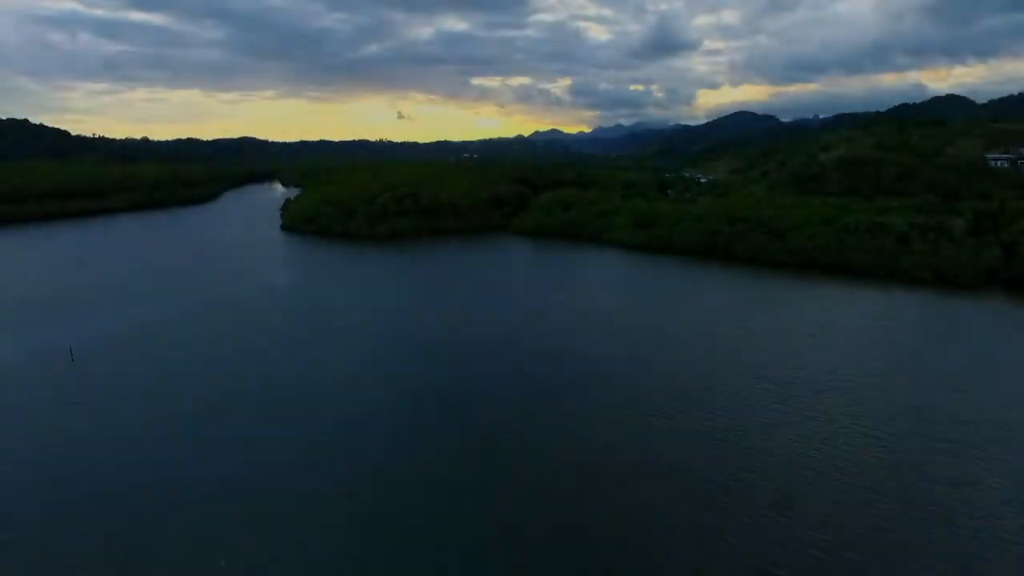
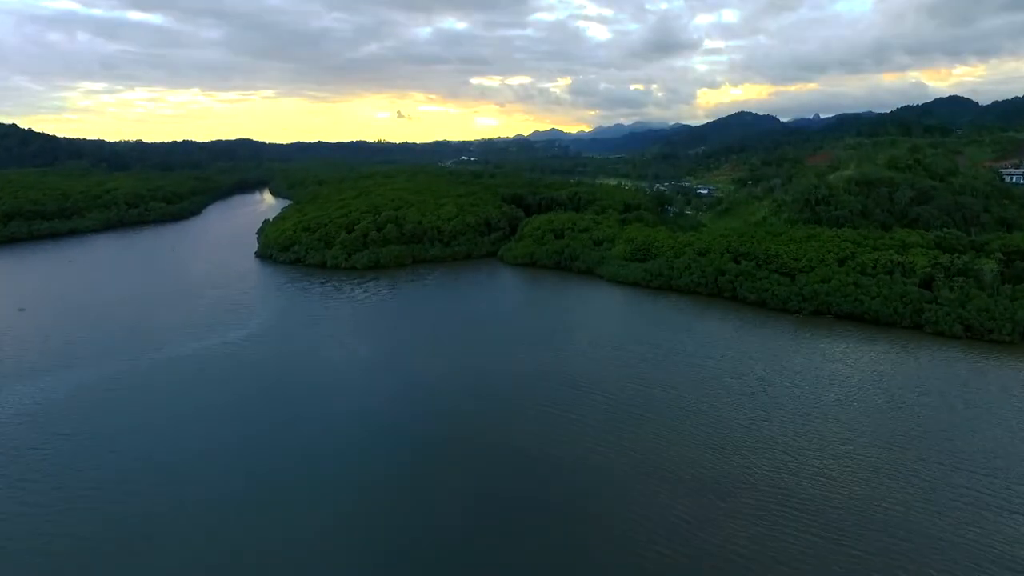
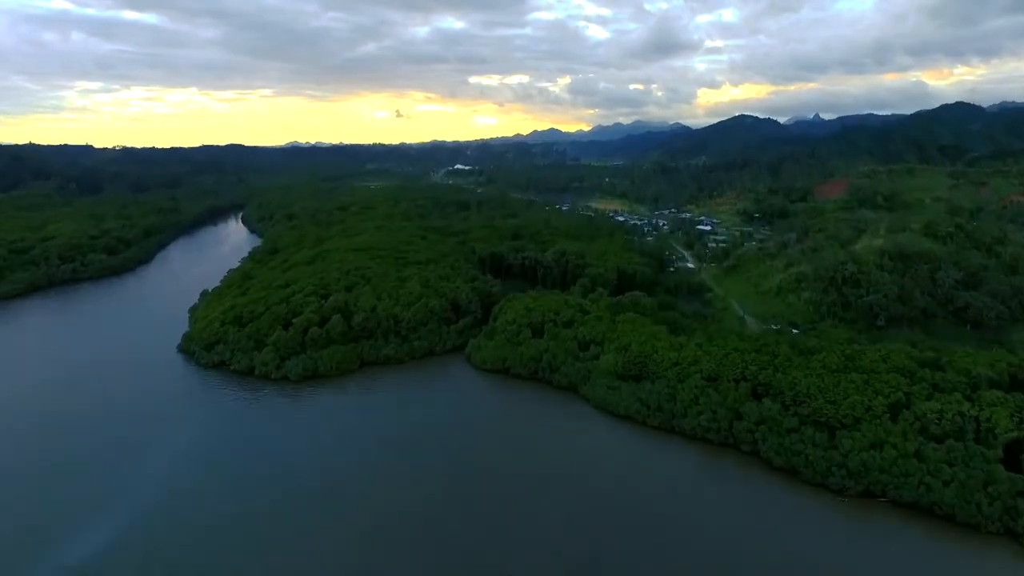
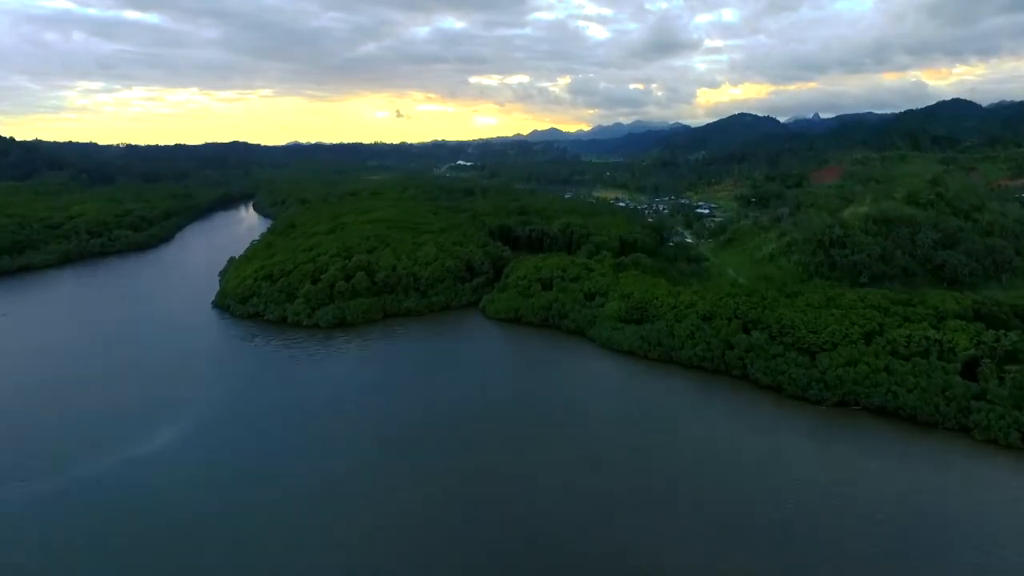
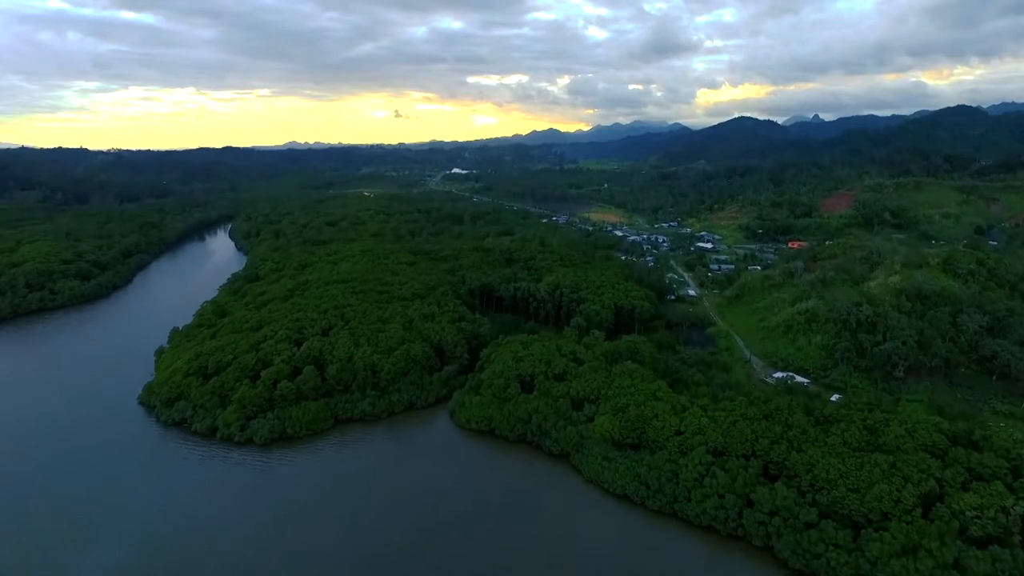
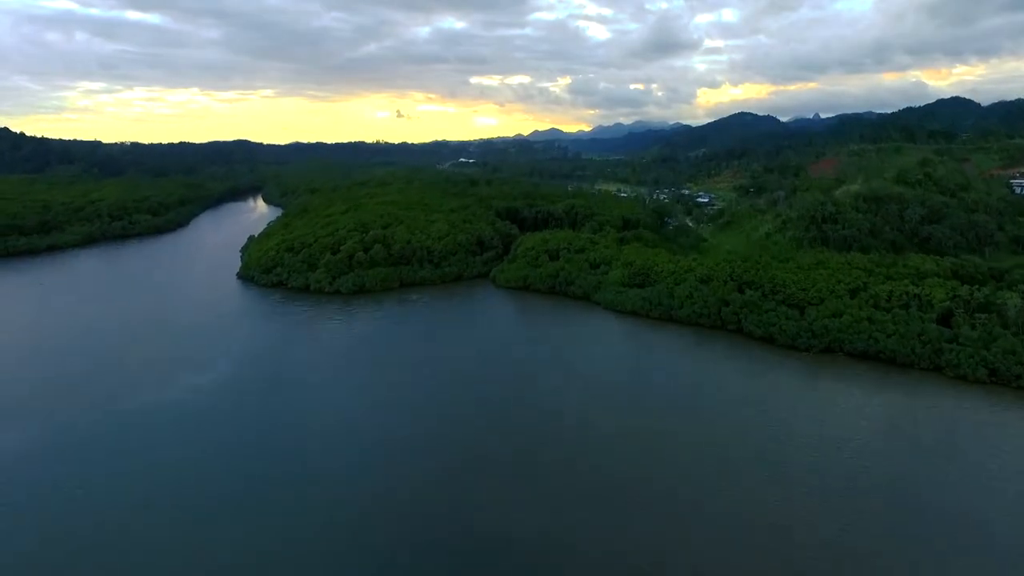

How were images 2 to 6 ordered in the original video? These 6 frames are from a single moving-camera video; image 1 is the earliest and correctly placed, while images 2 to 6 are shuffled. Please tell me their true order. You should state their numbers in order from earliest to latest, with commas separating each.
2, 6, 4, 3, 5
